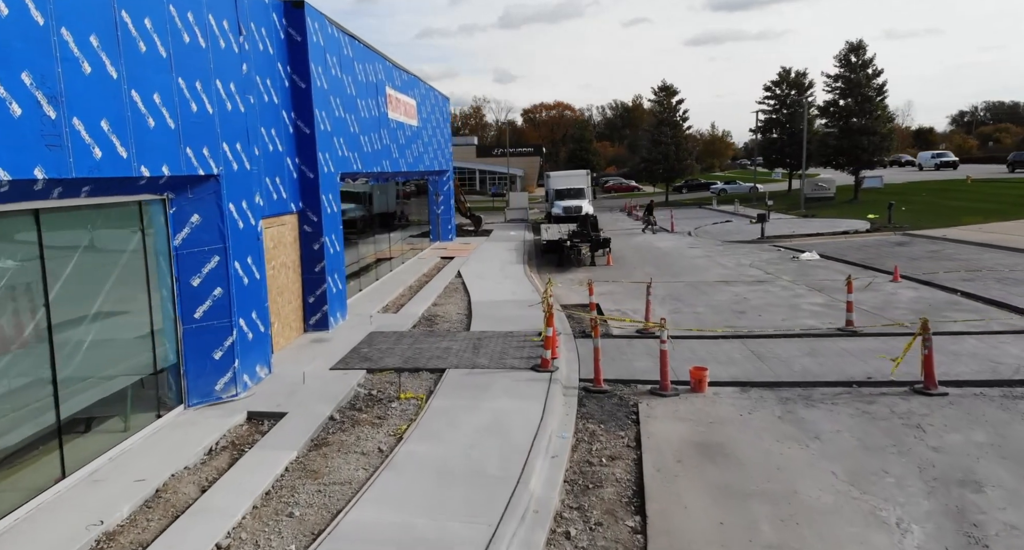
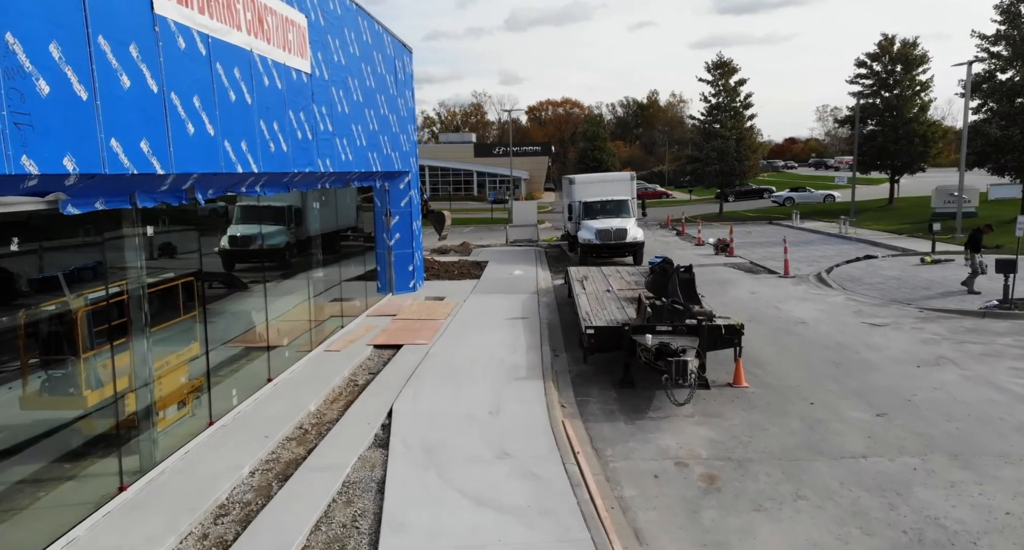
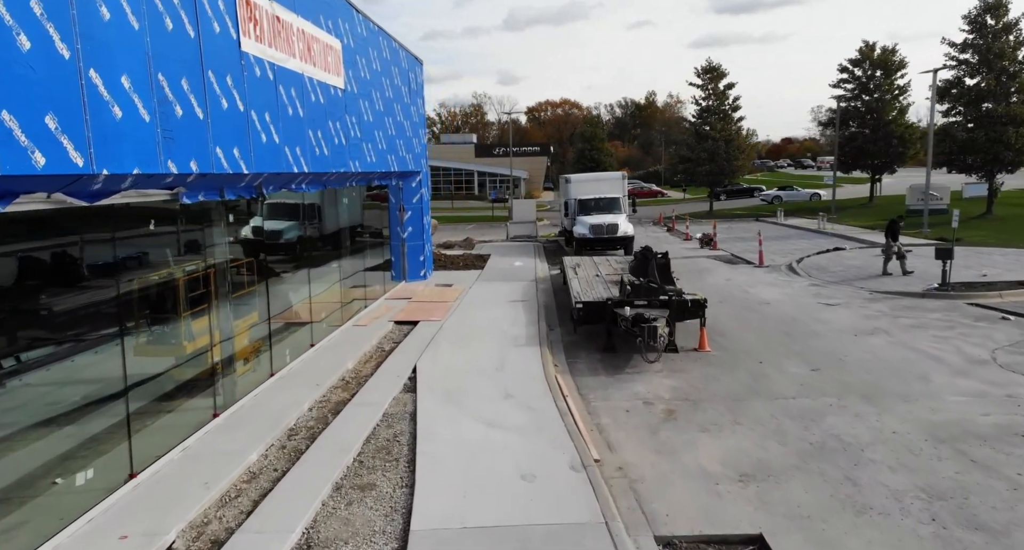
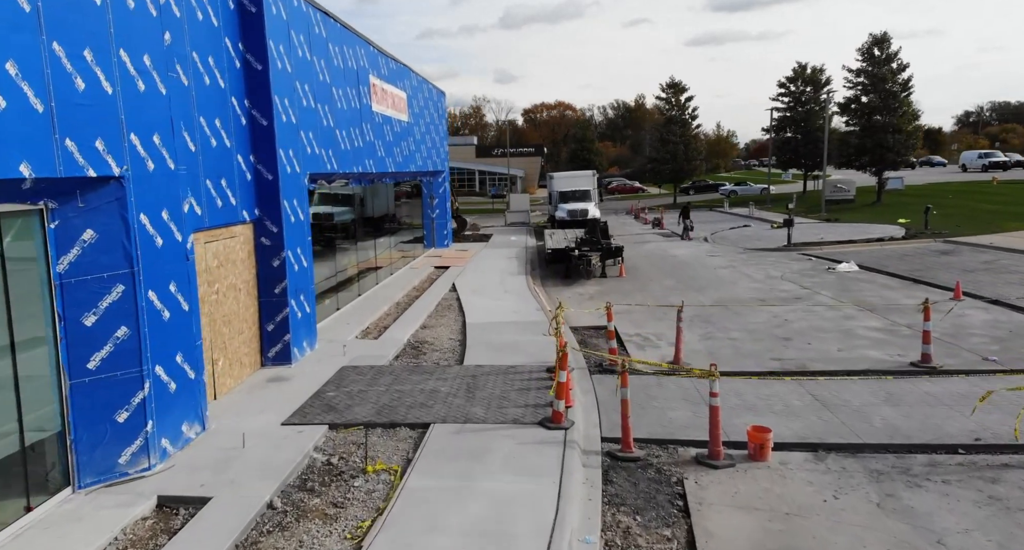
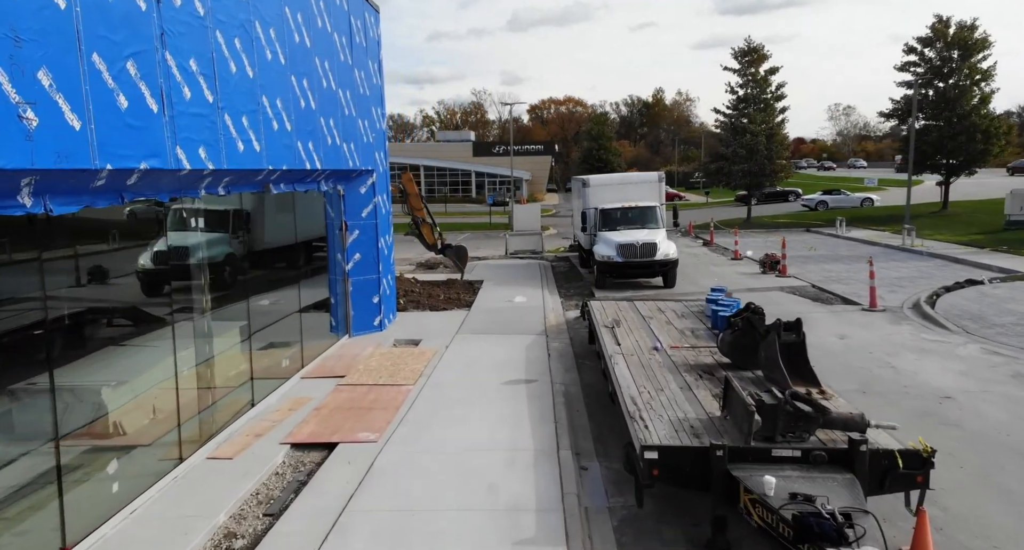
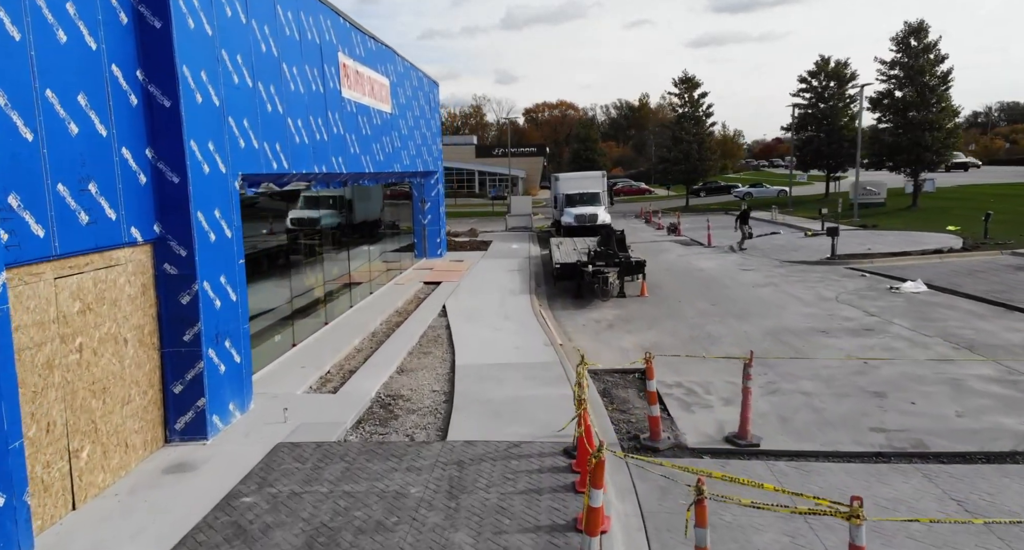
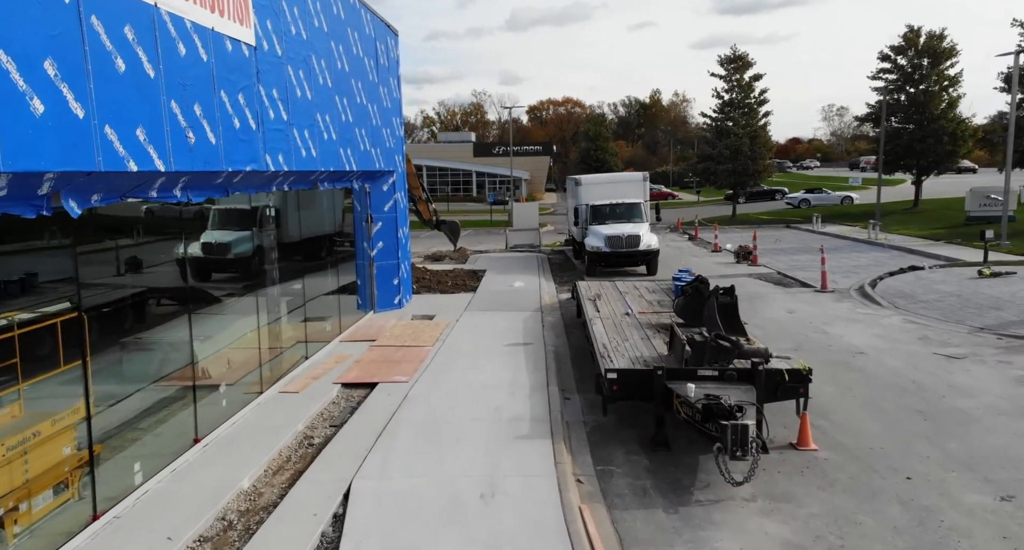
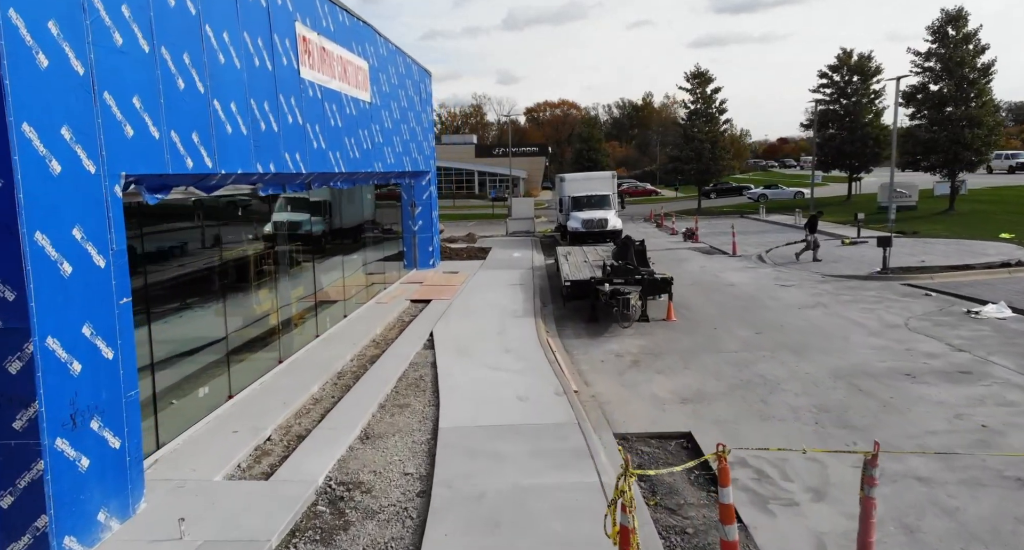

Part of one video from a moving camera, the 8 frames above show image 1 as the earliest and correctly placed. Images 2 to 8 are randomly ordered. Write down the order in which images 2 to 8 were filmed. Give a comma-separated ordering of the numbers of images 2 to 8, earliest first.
4, 6, 8, 3, 2, 7, 5
